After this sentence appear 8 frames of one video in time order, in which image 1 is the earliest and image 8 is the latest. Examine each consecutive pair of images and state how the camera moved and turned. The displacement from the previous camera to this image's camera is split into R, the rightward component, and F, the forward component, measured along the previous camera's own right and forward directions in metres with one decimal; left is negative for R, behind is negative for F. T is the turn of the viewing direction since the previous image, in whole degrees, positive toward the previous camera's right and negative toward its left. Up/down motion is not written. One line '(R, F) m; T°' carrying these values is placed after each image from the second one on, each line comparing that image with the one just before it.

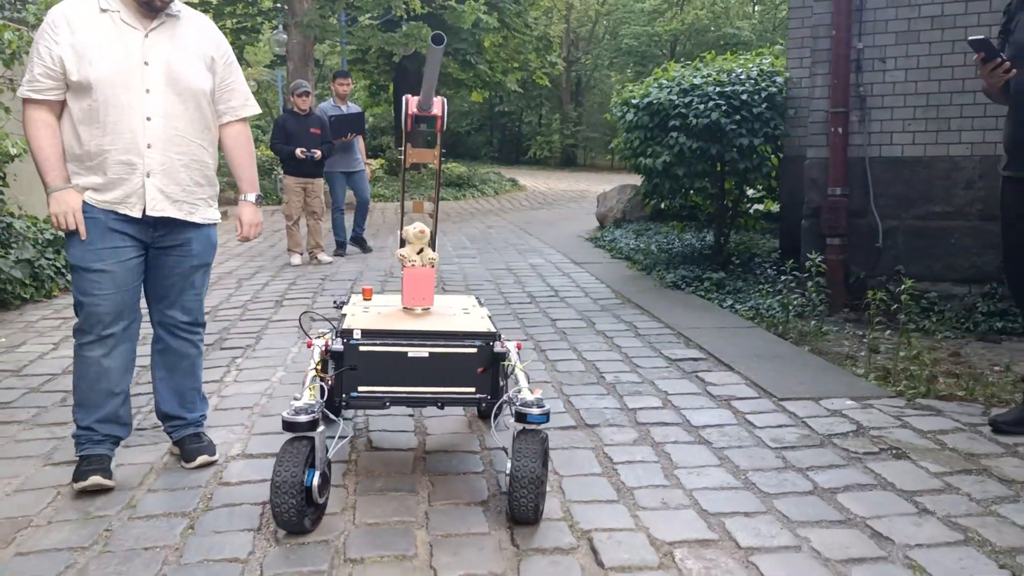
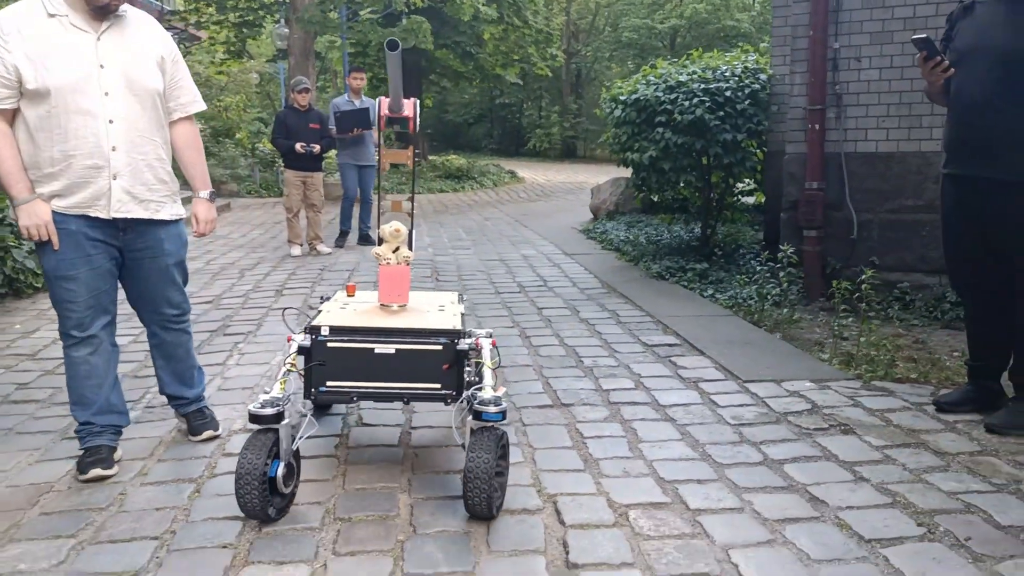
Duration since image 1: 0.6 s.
(+0.1, -0.3) m; 0°
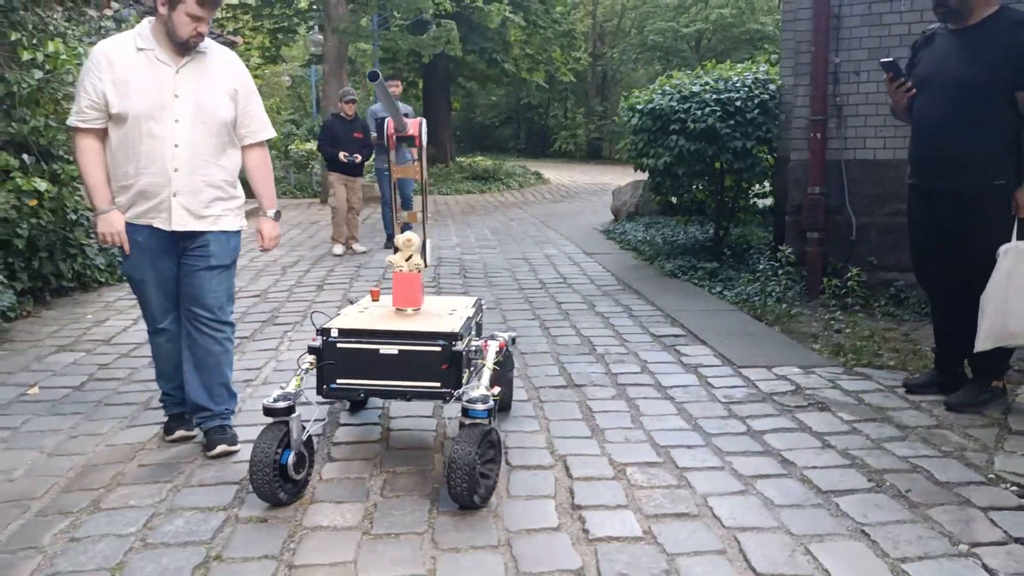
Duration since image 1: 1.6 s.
(0.0, -0.6) m; -2°
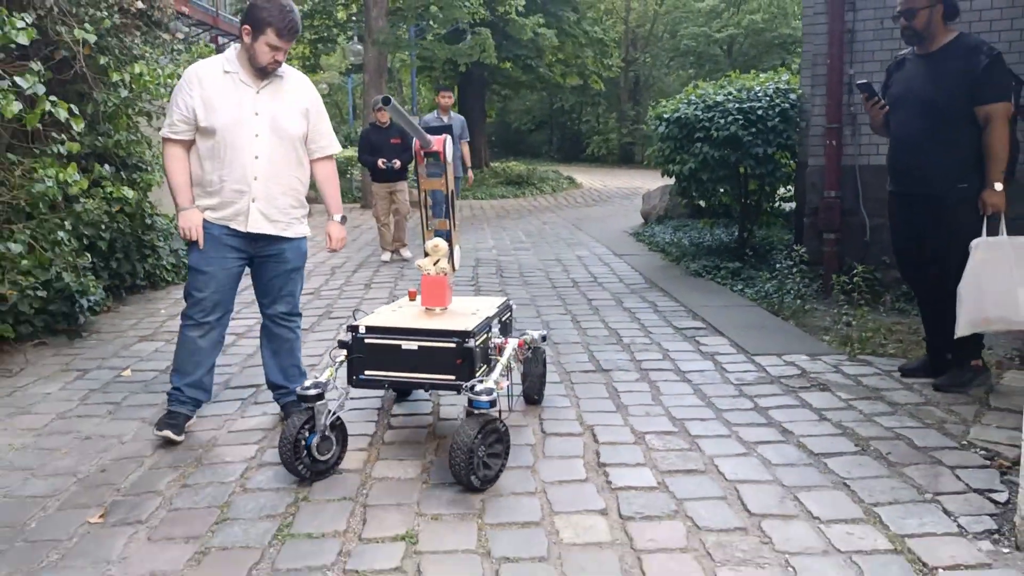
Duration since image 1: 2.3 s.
(0.0, -0.6) m; -2°
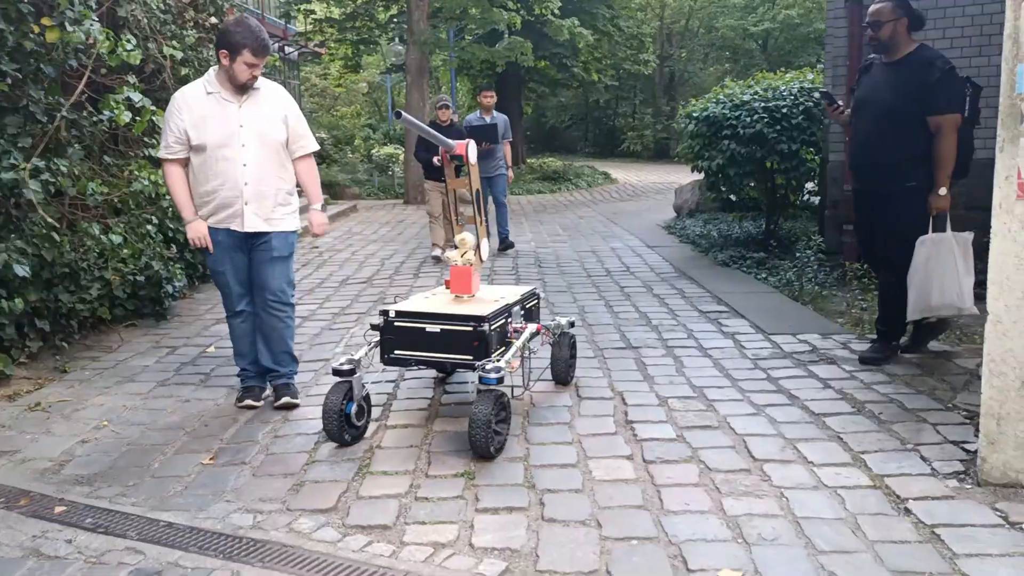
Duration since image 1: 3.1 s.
(0.0, -0.6) m; -2°
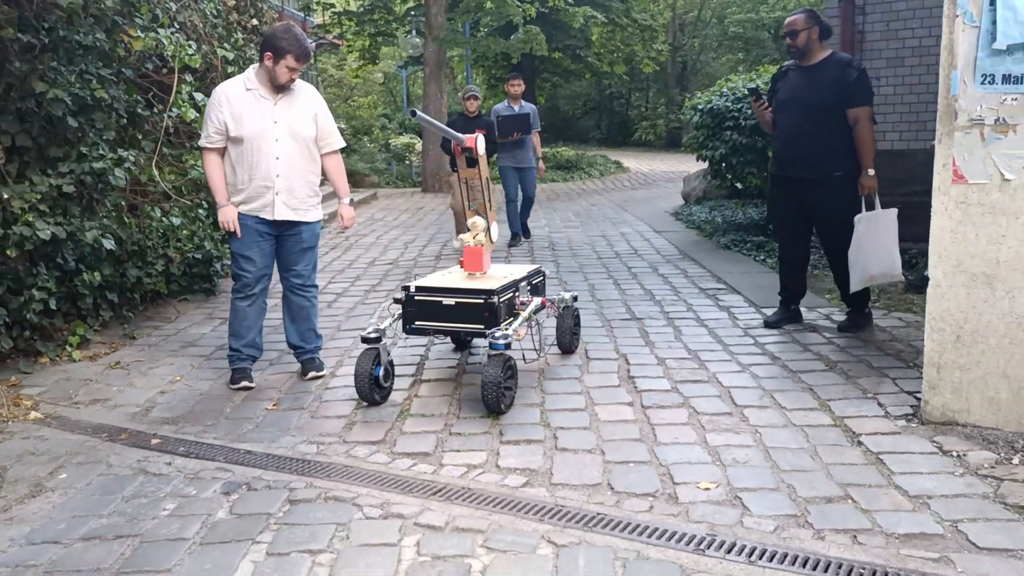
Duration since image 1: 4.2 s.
(0.0, -0.7) m; -1°
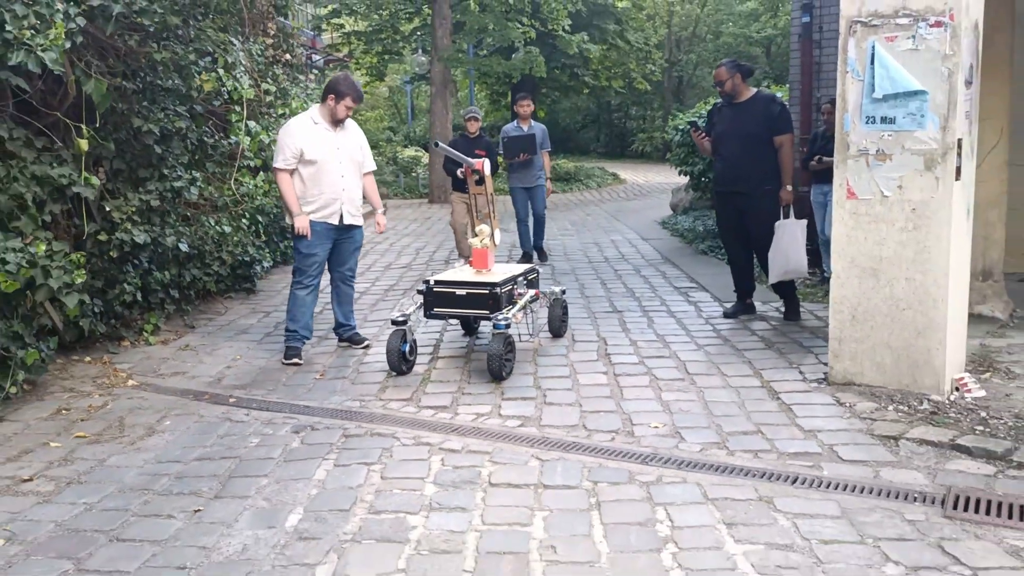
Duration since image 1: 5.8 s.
(0.0, -1.2) m; 0°
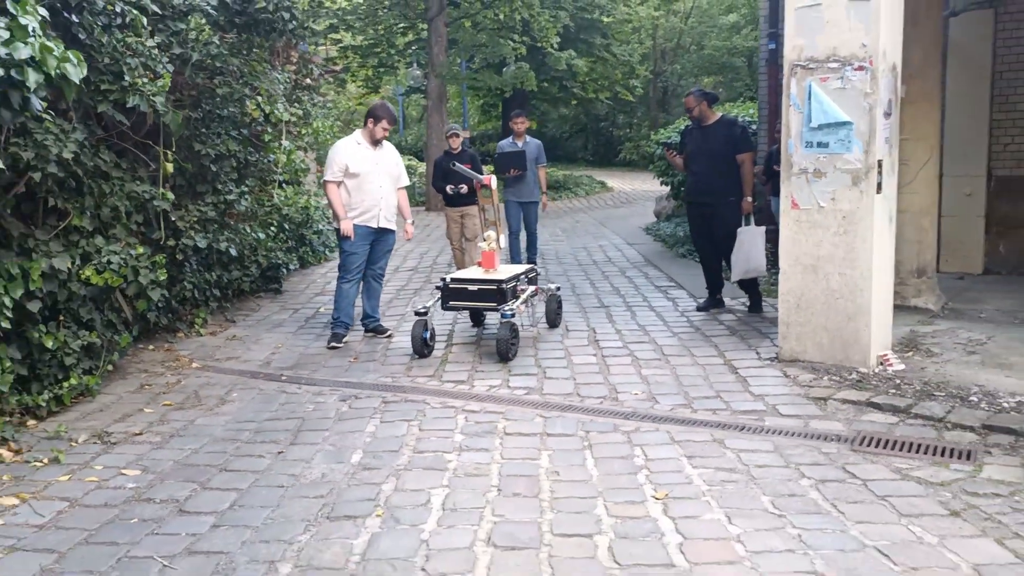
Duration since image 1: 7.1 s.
(-0.1, -1.1) m; +1°
